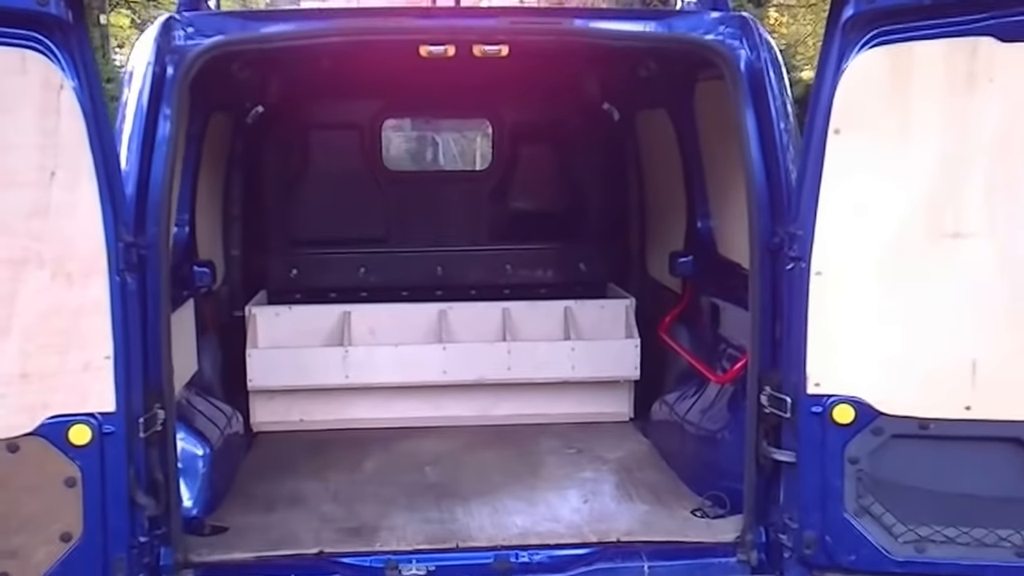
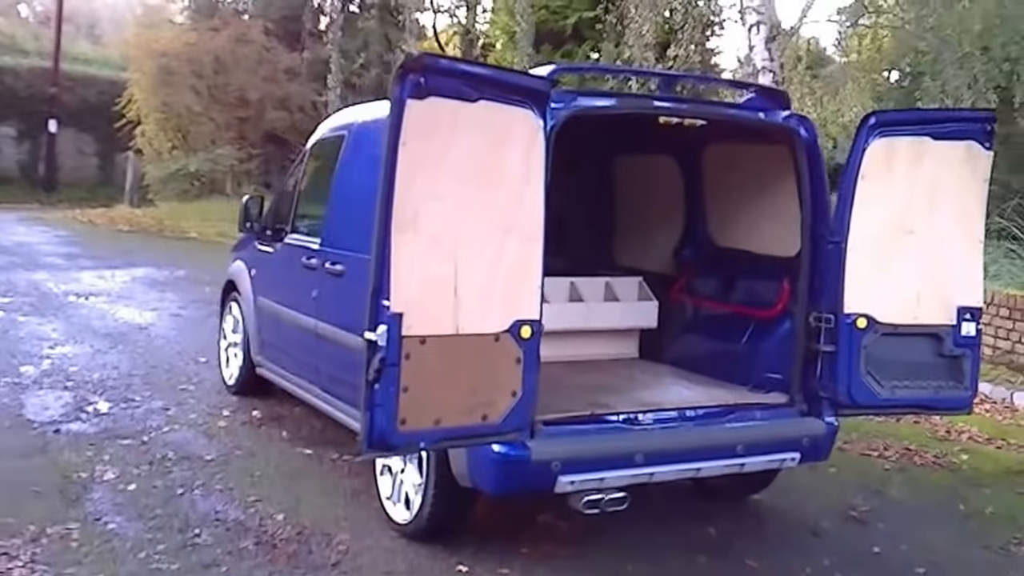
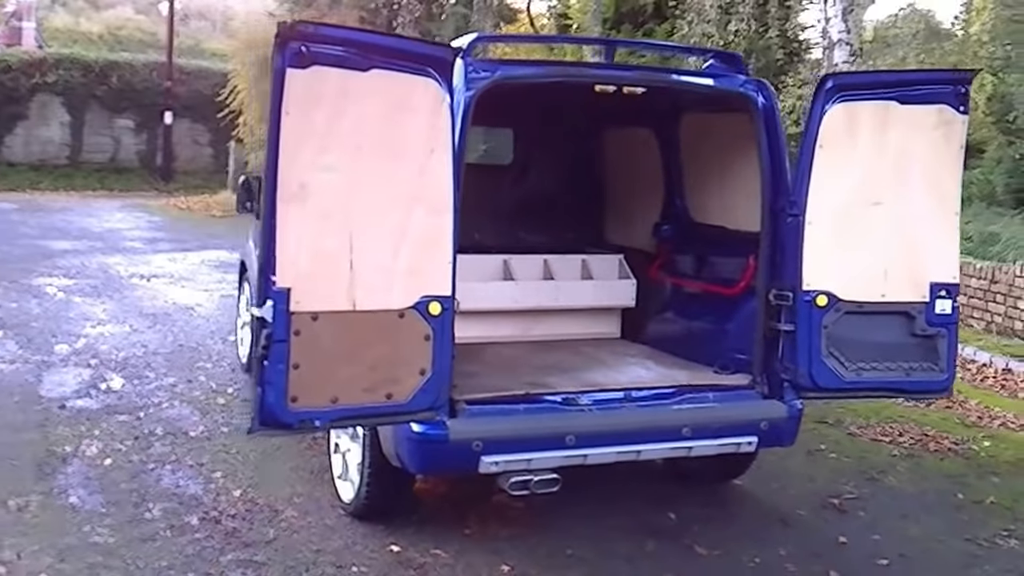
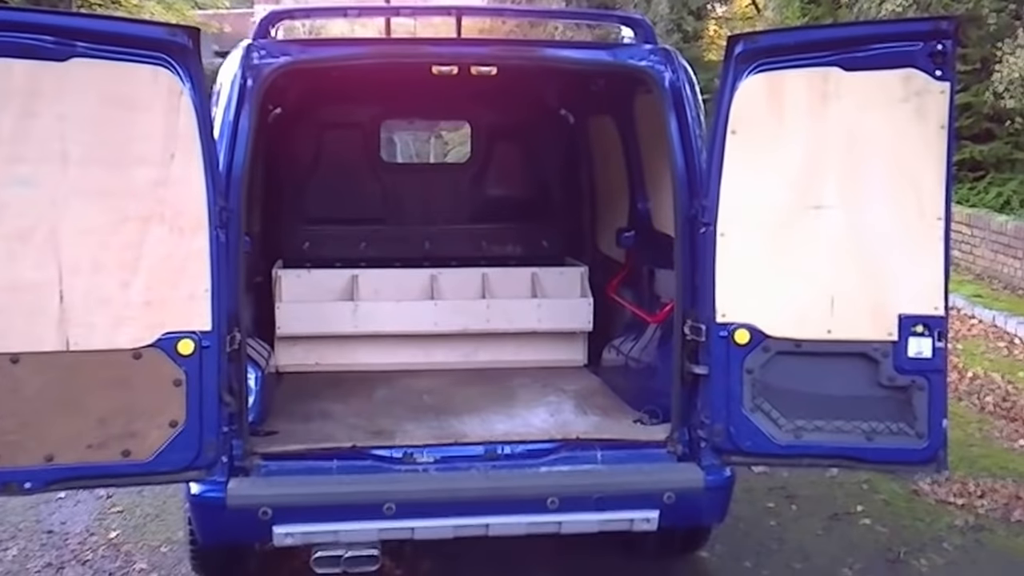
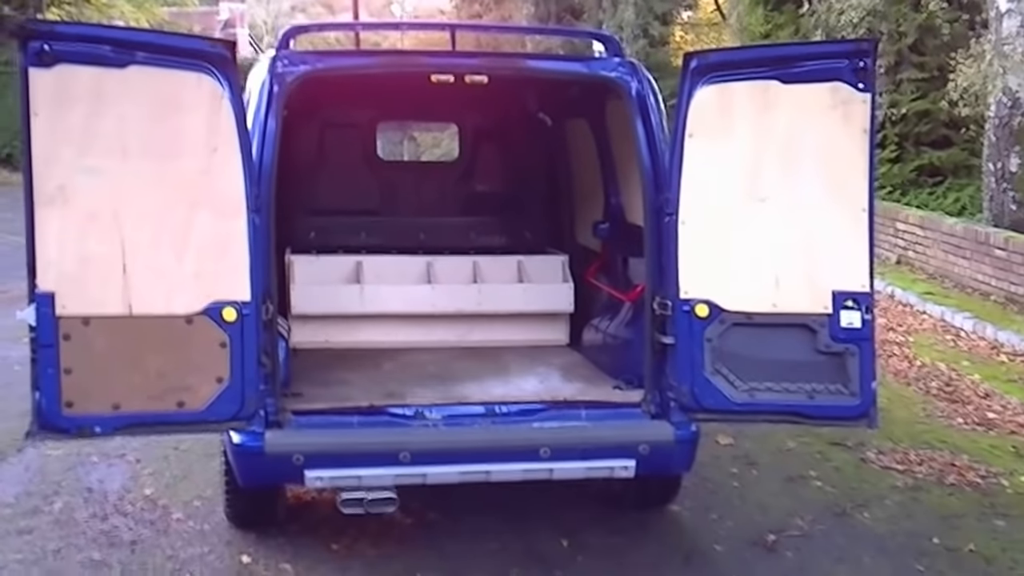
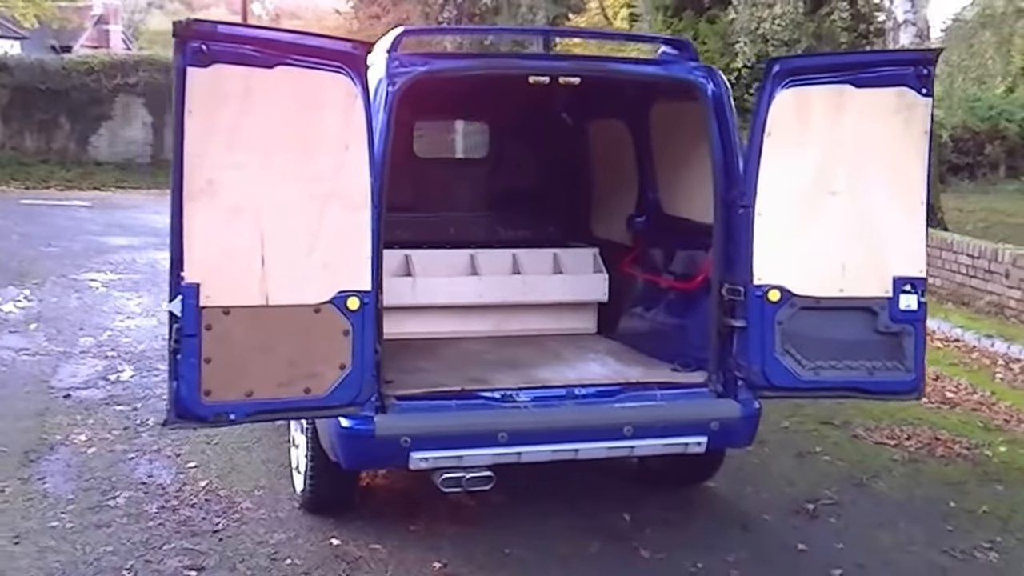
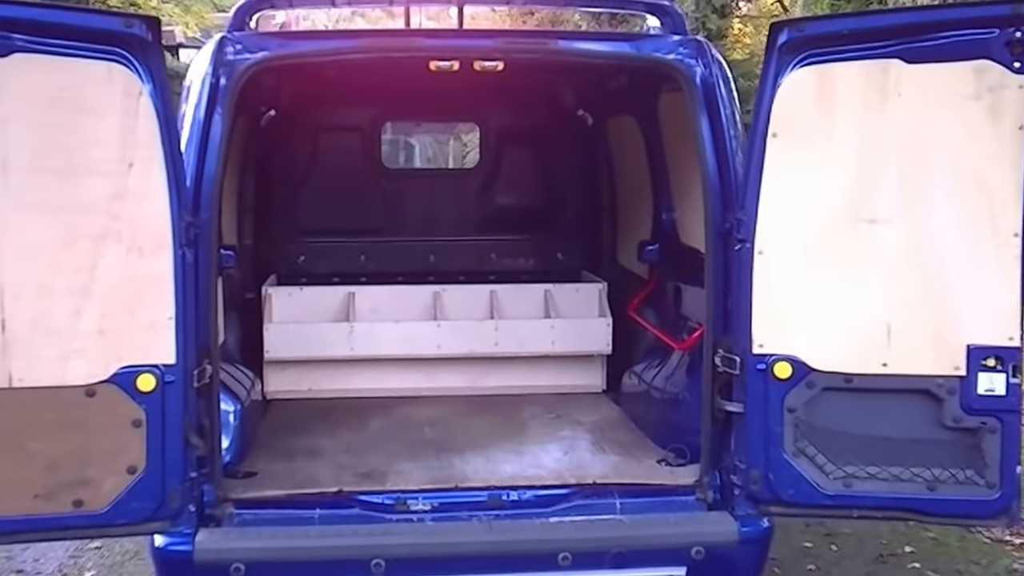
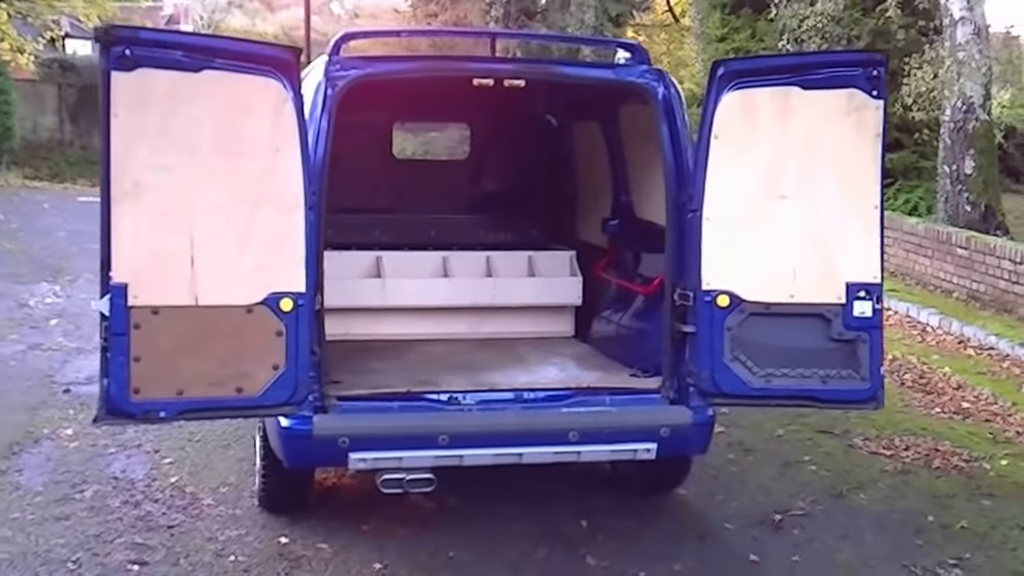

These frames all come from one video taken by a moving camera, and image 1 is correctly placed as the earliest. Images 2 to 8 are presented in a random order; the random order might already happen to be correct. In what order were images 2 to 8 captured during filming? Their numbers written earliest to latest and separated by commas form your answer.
7, 4, 5, 8, 6, 3, 2
